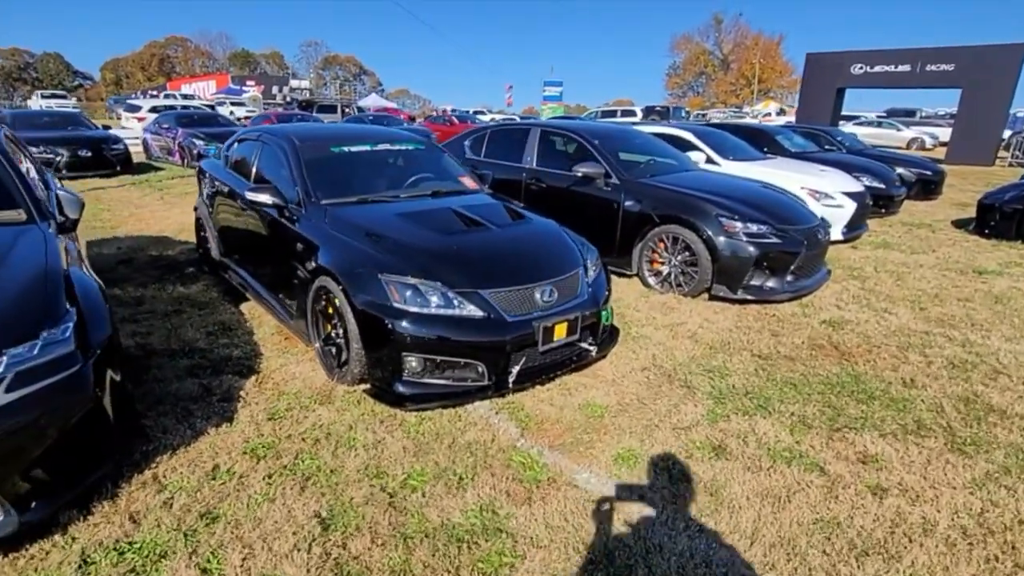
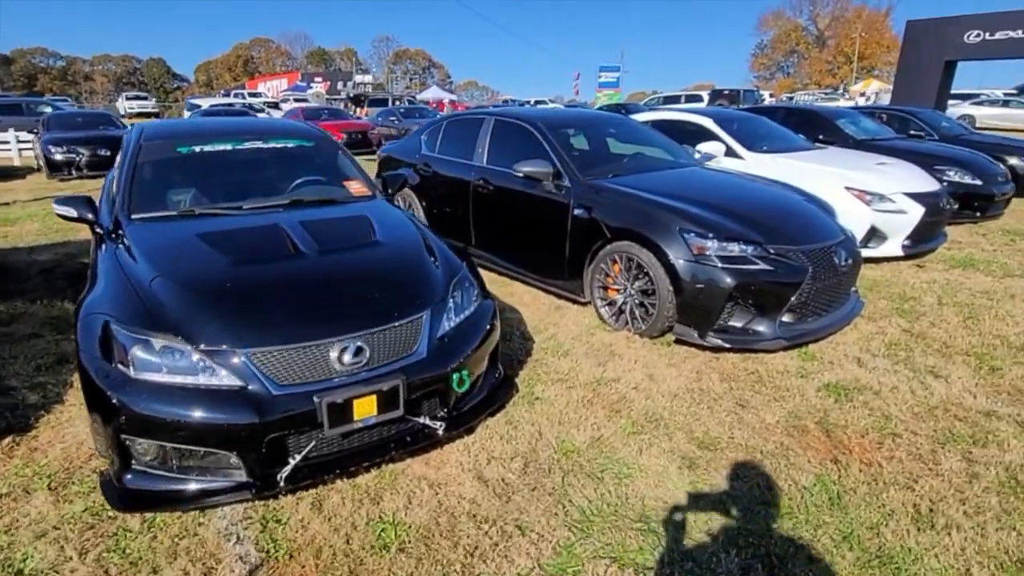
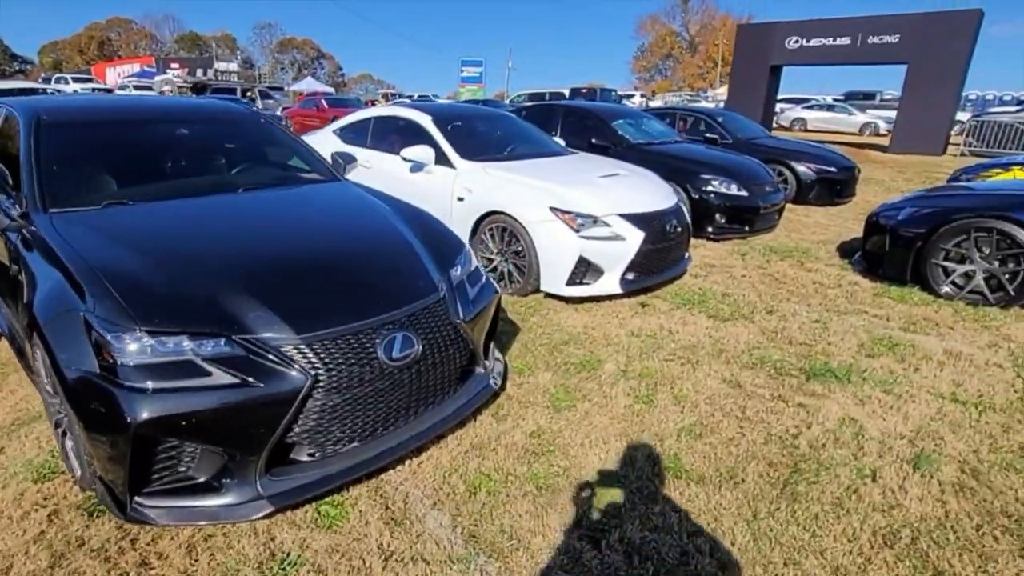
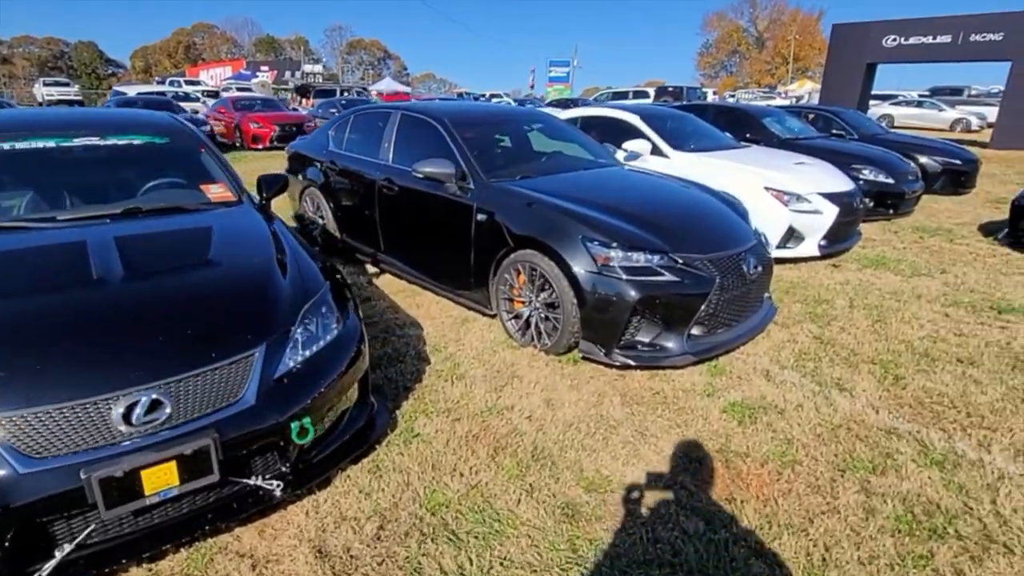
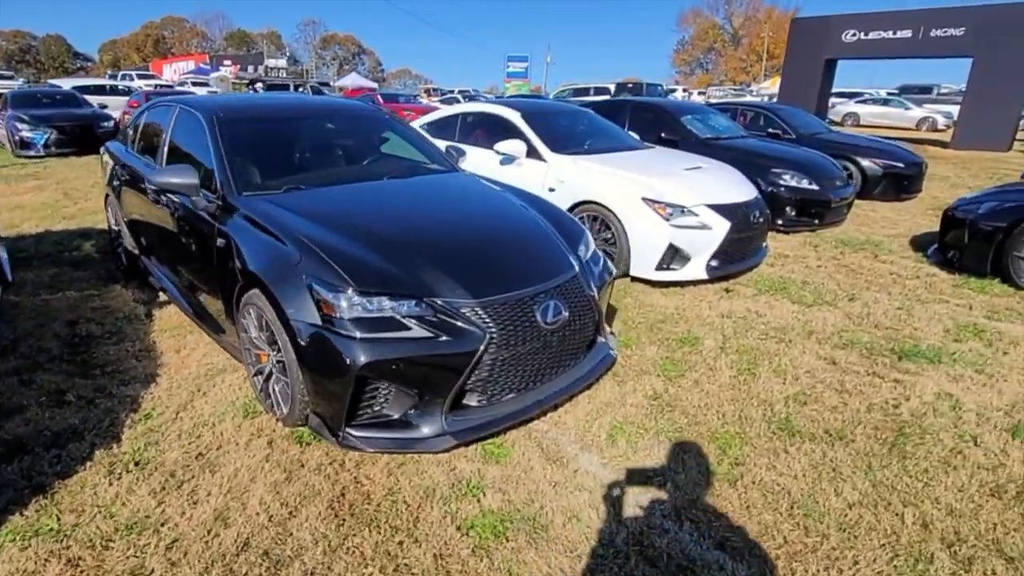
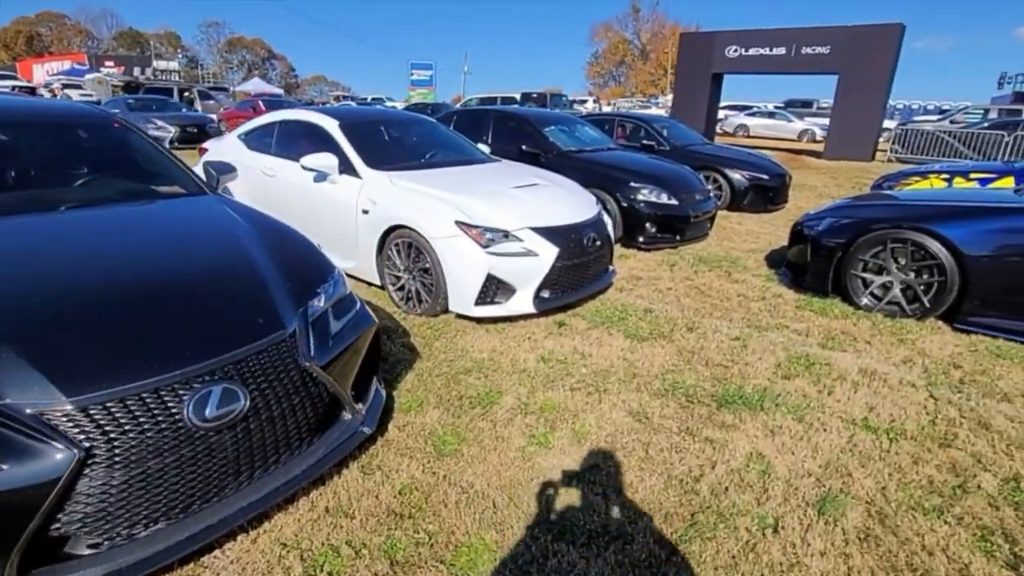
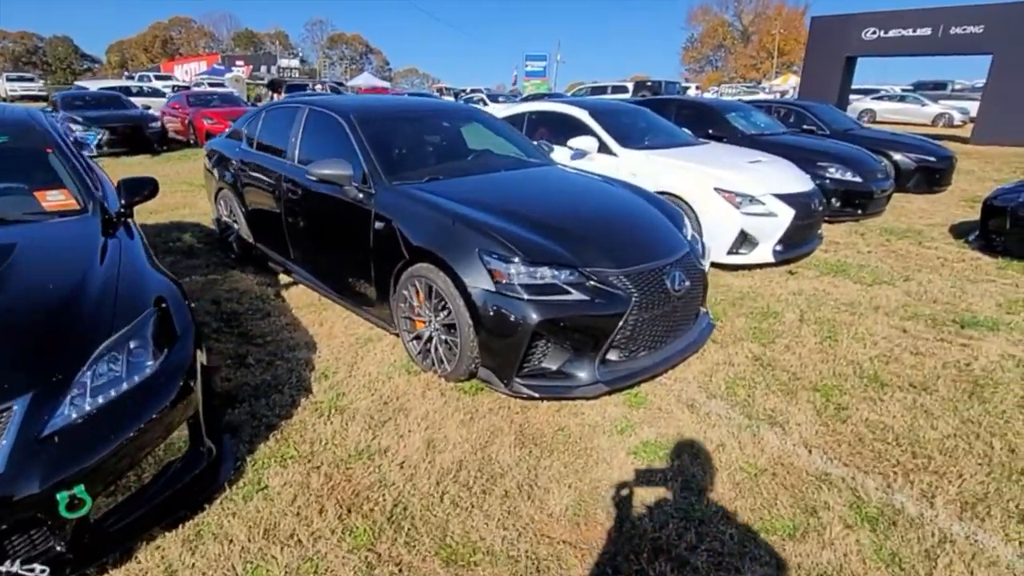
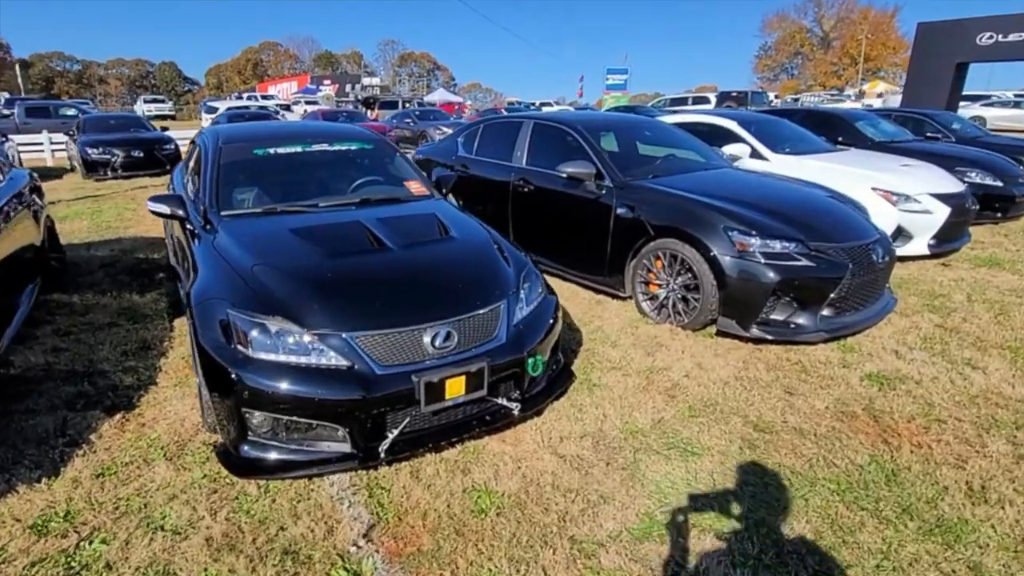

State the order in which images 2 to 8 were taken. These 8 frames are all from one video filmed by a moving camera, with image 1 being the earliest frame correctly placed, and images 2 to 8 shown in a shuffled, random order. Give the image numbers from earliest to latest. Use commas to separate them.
8, 2, 4, 7, 5, 3, 6
